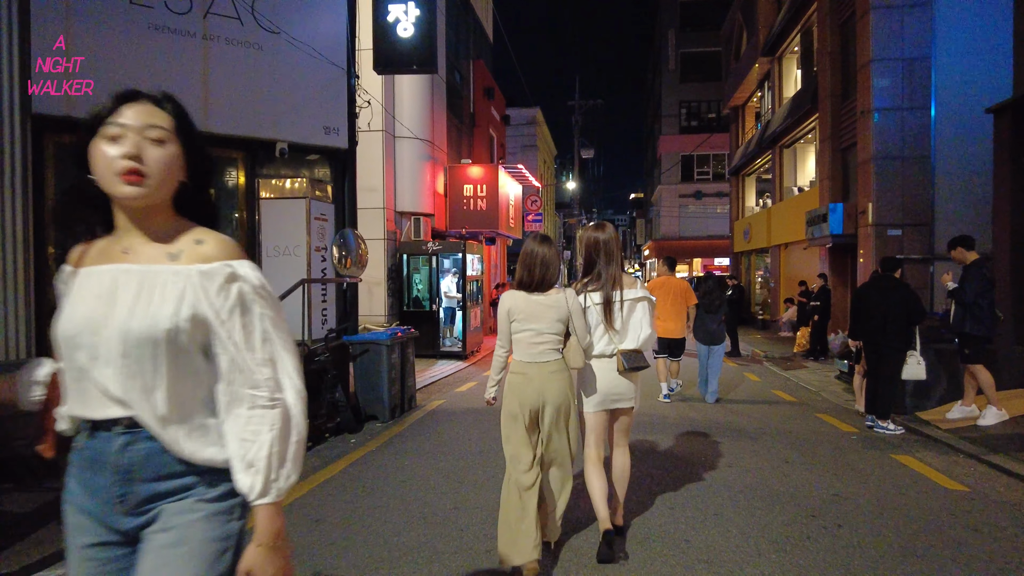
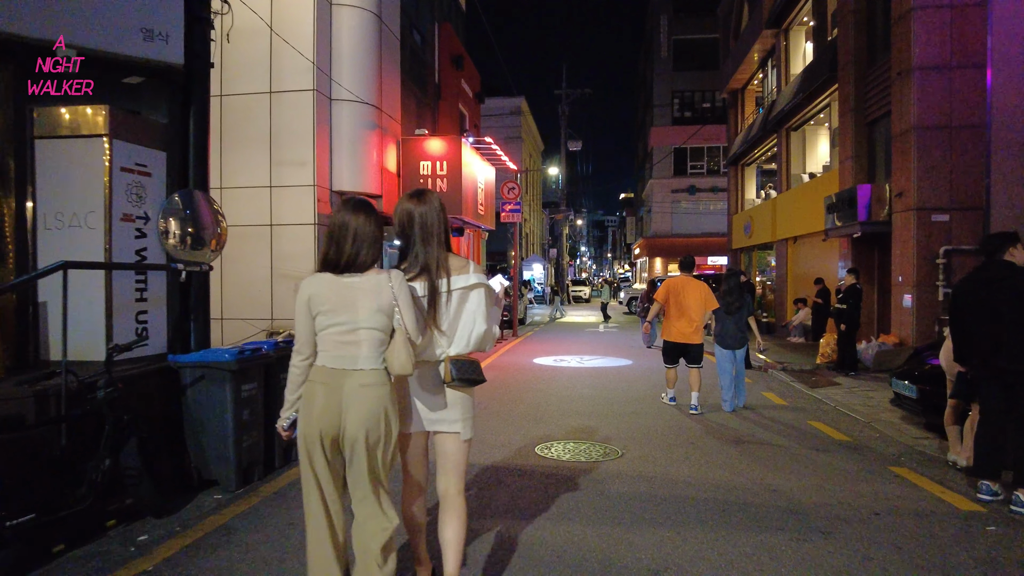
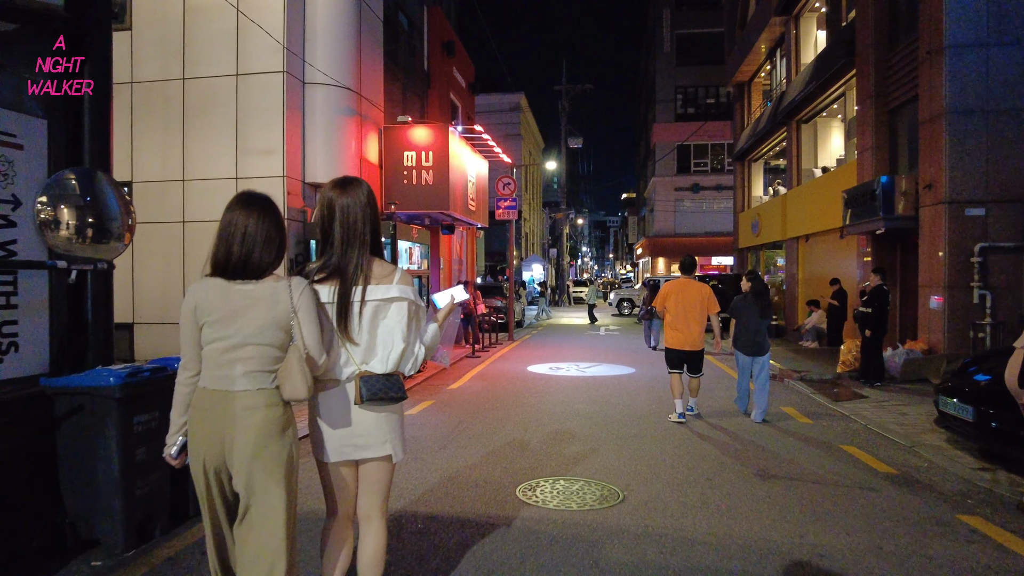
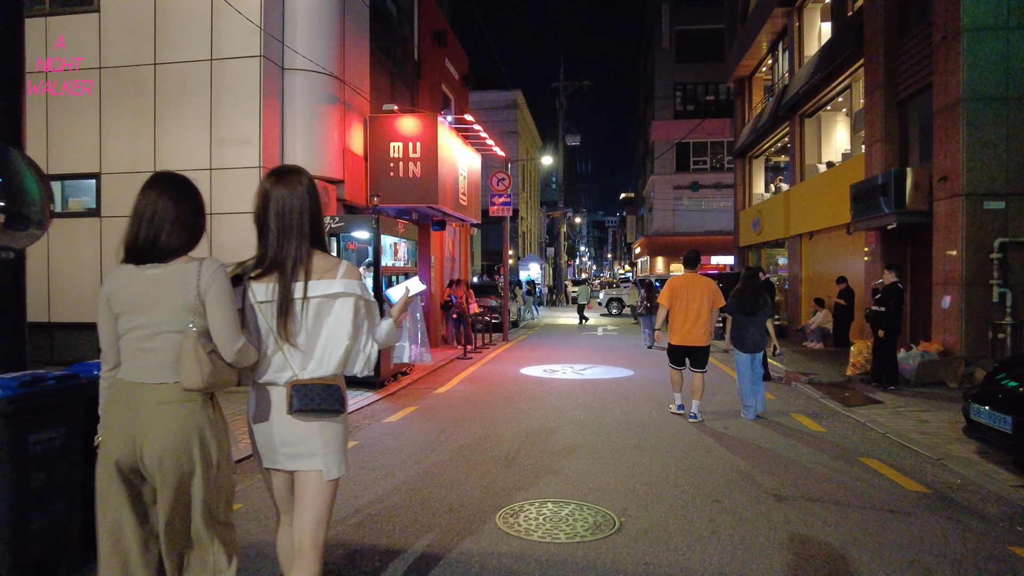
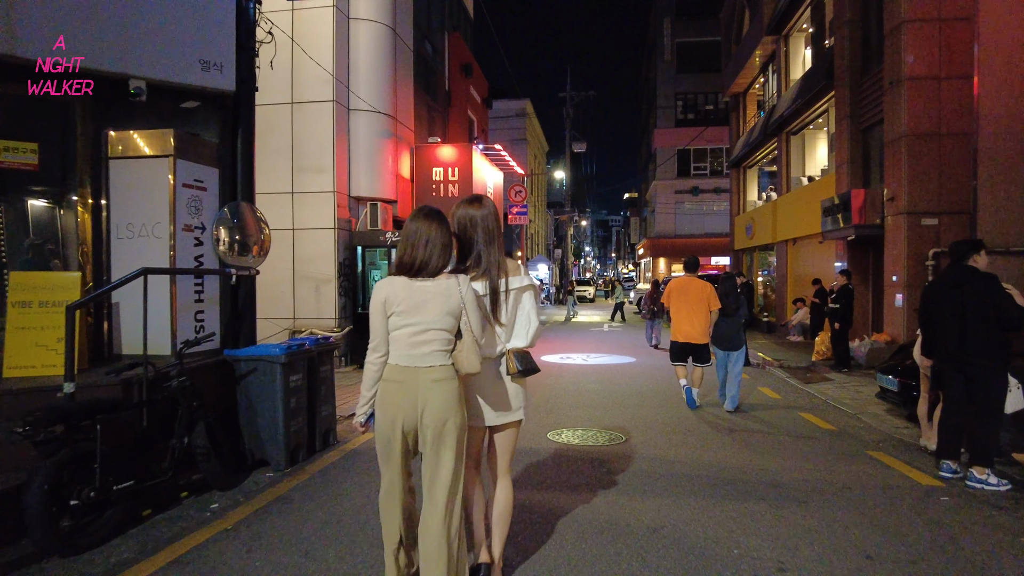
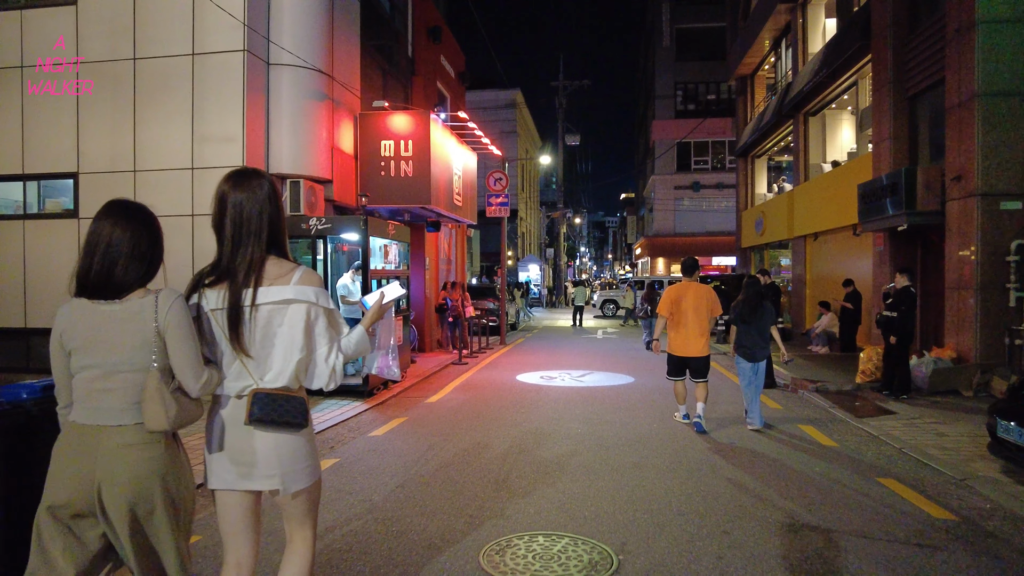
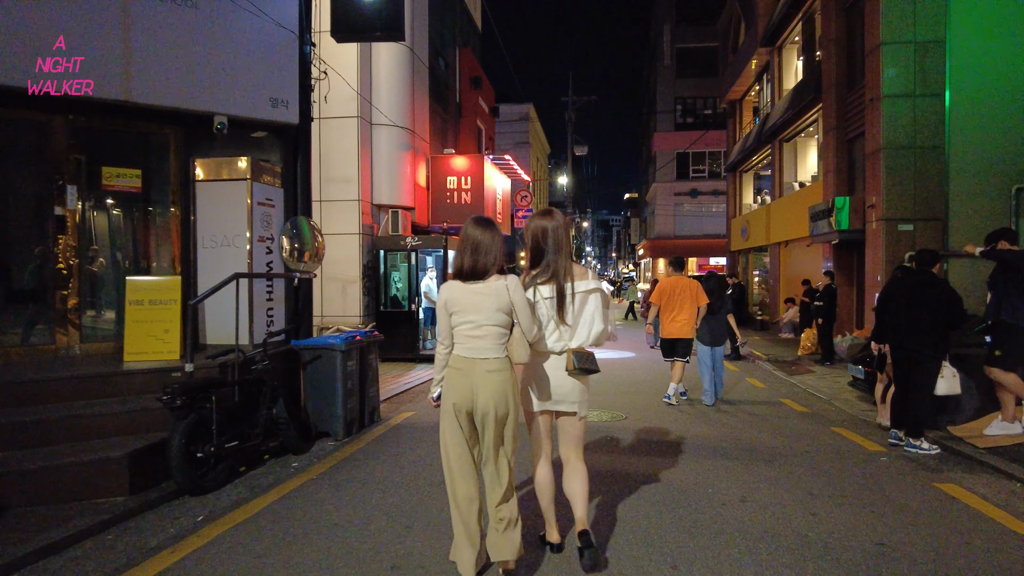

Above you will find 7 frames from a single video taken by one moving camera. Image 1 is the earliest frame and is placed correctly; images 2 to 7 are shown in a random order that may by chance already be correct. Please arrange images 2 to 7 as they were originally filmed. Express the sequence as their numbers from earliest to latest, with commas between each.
7, 5, 2, 3, 4, 6
